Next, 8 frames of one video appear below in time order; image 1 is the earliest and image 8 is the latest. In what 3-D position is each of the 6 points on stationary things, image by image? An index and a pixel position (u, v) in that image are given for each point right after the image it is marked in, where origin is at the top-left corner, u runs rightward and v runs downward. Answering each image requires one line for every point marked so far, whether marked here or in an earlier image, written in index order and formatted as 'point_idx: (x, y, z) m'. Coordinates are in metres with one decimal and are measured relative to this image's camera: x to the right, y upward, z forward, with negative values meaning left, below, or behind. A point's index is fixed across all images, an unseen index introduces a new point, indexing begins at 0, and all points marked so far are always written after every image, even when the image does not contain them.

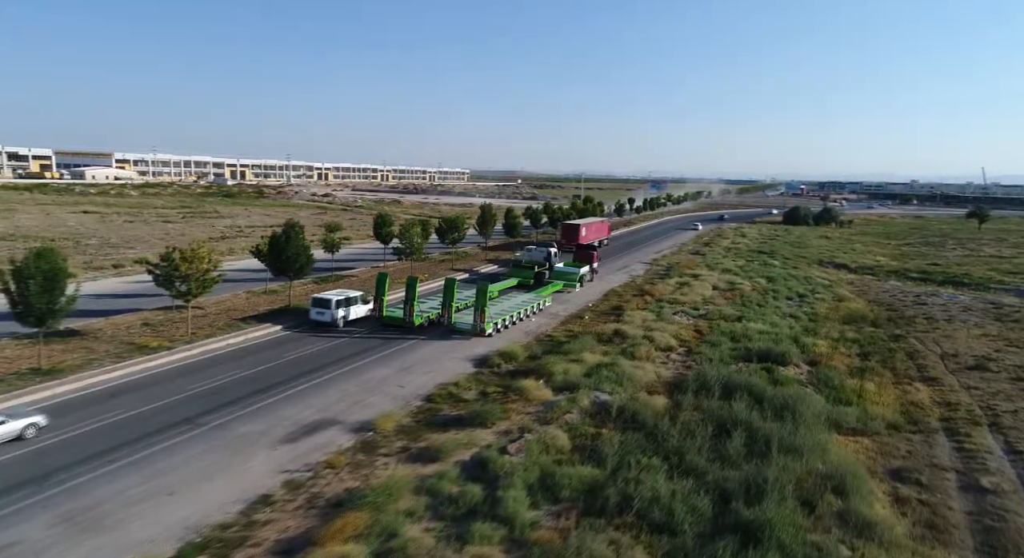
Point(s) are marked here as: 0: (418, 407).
0: (-2.2, -3.0, +15.6) m
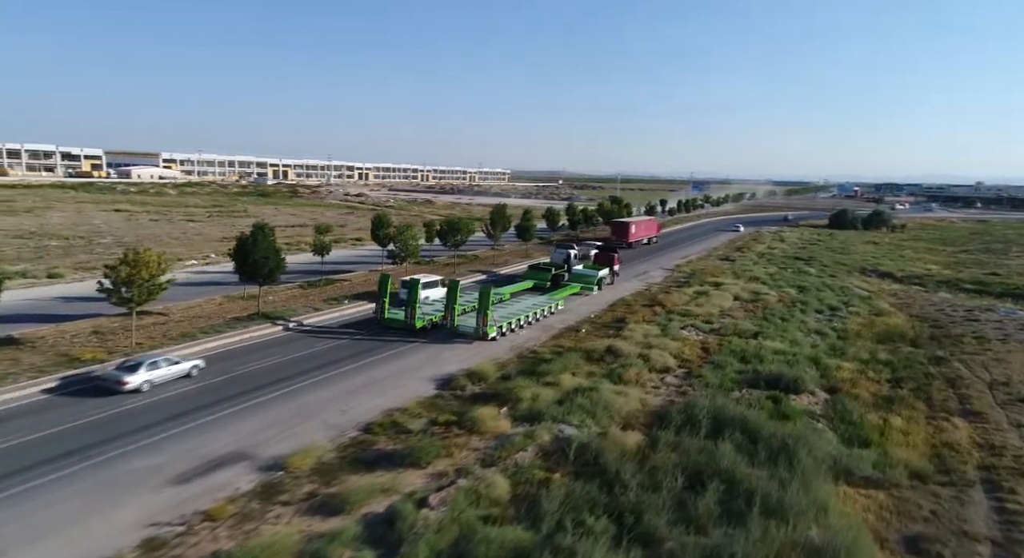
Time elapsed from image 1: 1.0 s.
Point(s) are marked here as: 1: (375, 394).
0: (-3.3, -3.3, +13.7) m
1: (-3.4, -2.9, +16.3) m
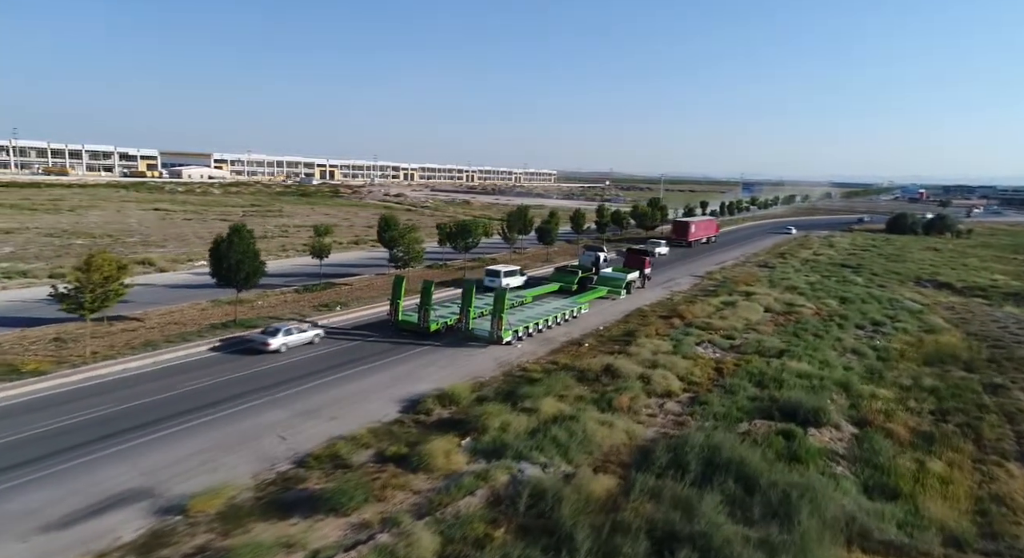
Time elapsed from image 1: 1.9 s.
0: (-4.3, -3.6, +12.0) m
1: (-4.1, -3.1, +14.7) m
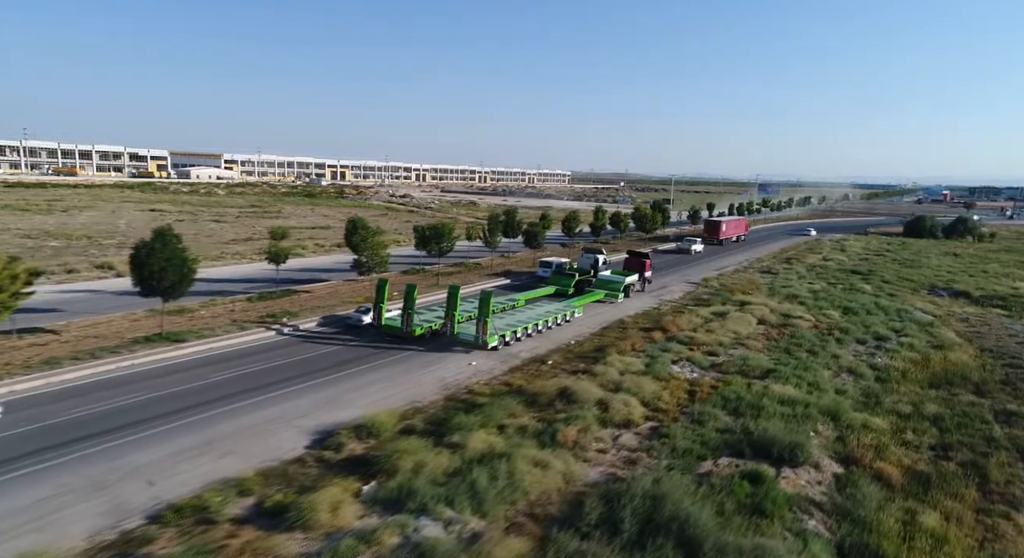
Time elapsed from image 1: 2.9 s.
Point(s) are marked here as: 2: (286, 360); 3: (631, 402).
0: (-5.9, -3.8, +10.1) m
1: (-5.7, -3.4, +12.8) m
2: (-6.8, -2.4, +19.5) m
3: (+3.1, -3.2, +16.8) m
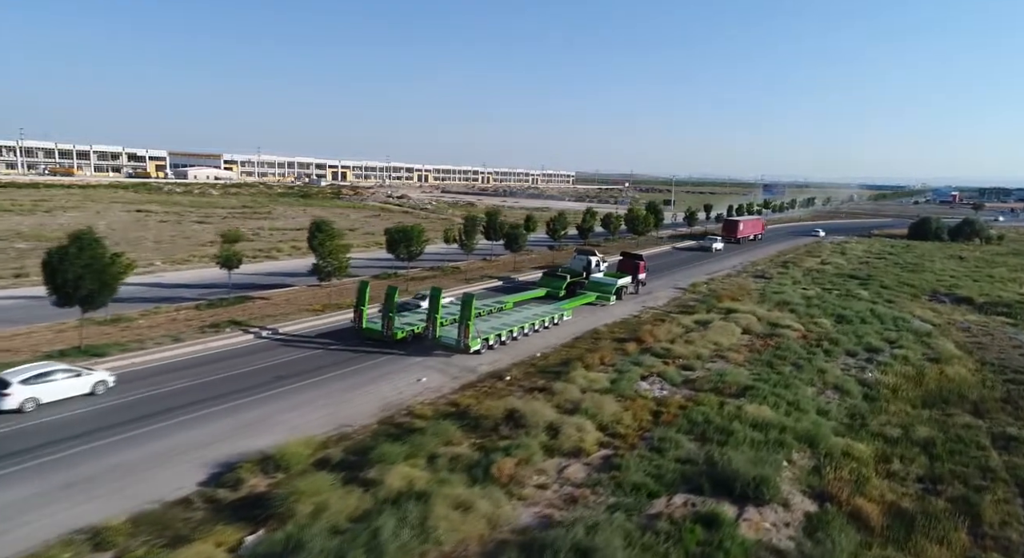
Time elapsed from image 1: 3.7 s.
0: (-7.4, -4.1, +8.6) m
1: (-7.1, -3.6, +11.2) m
2: (-8.1, -2.7, +17.9) m
3: (+1.7, -3.5, +15.2) m
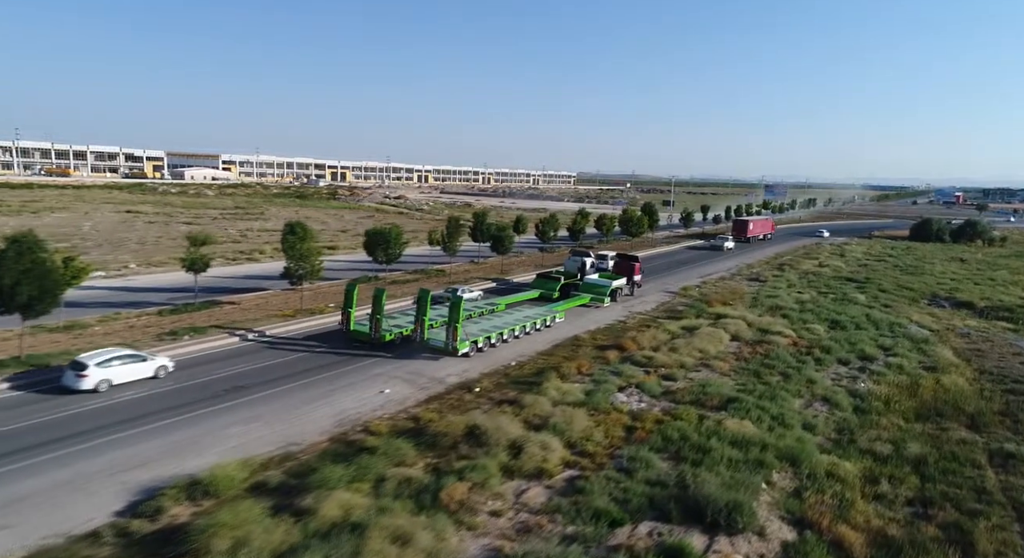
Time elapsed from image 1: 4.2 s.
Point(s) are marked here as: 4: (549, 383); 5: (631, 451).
0: (-8.3, -4.2, +7.6) m
1: (-8.0, -3.8, +10.3) m
2: (-9.0, -2.8, +17.0) m
3: (+0.9, -3.6, +14.2) m
4: (+1.1, -3.0, +18.5) m
5: (+2.6, -3.8, +14.3) m
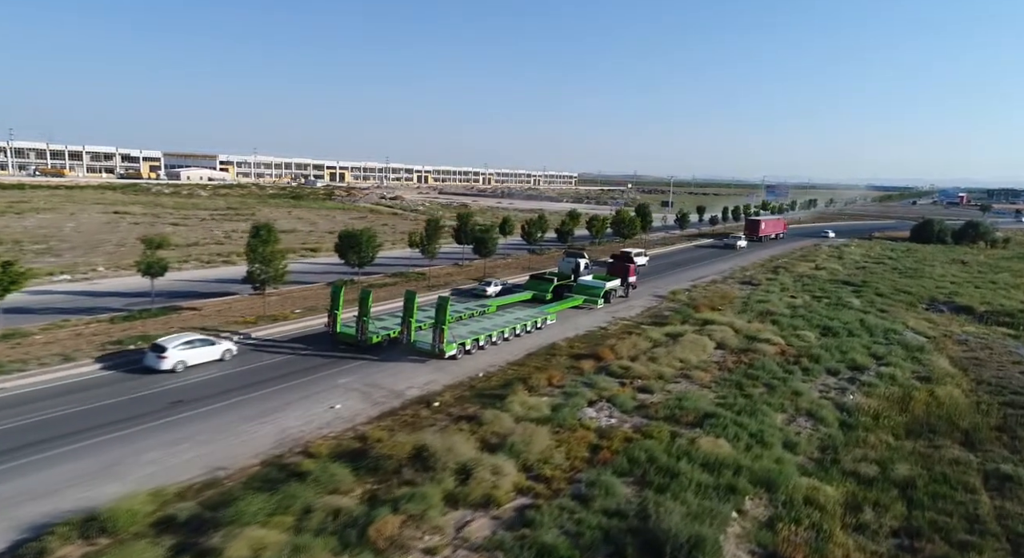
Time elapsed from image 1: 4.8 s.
0: (-9.3, -4.4, +6.5) m
1: (-9.0, -4.0, +9.1) m
2: (-10.0, -3.0, +15.9) m
3: (-0.1, -3.8, +13.0) m
4: (+0.1, -3.1, +17.4) m
5: (+1.6, -4.0, +13.2) m
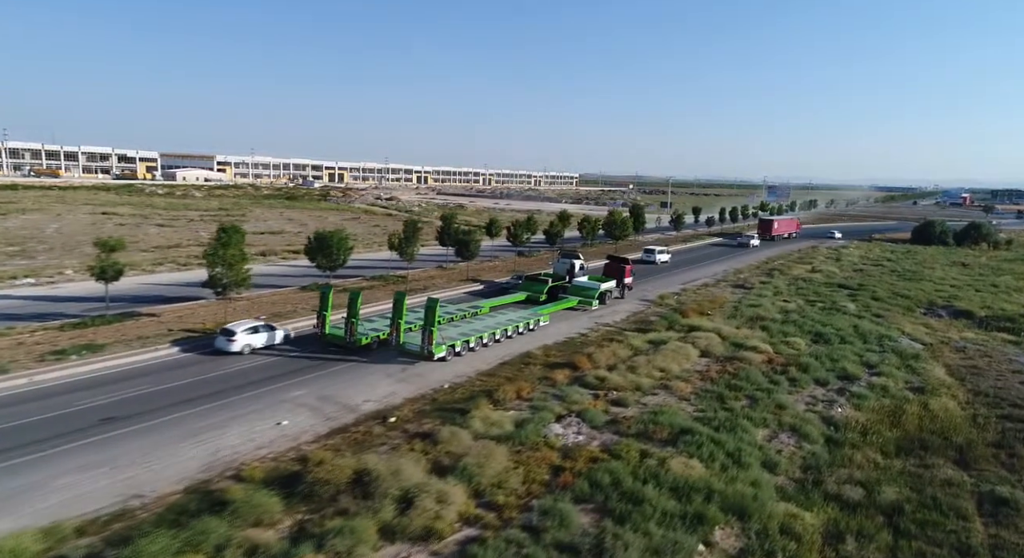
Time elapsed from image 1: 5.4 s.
0: (-10.3, -4.5, +5.4) m
1: (-10.0, -4.1, +8.1) m
2: (-10.9, -3.2, +14.8) m
3: (-1.1, -4.0, +11.9) m
4: (-0.9, -3.3, +16.3) m
5: (+0.7, -4.1, +12.1) m
